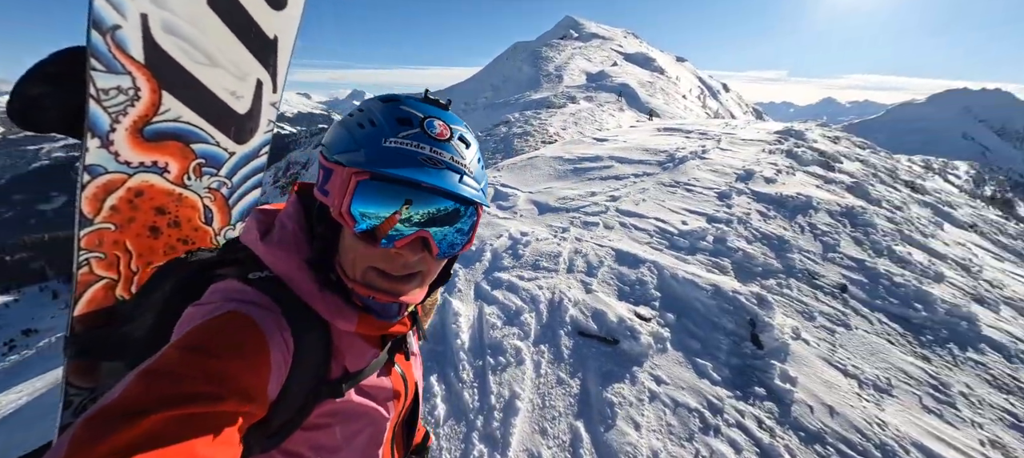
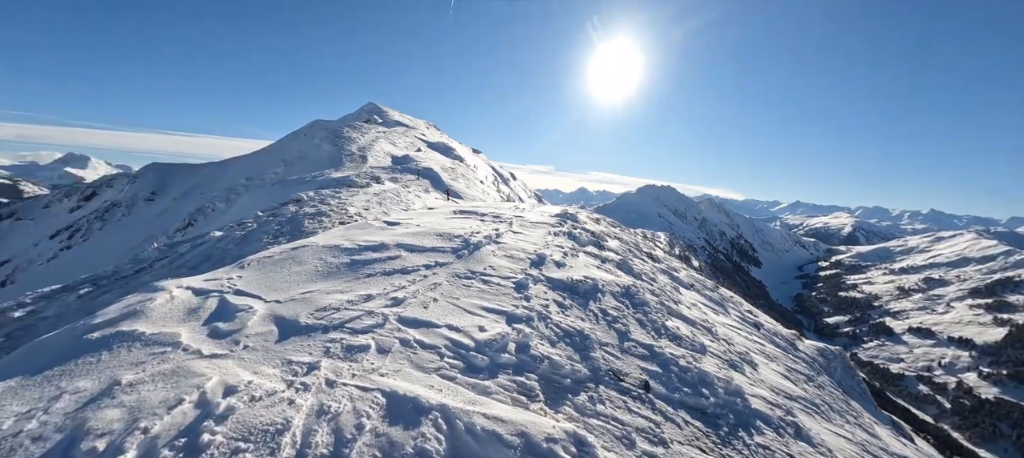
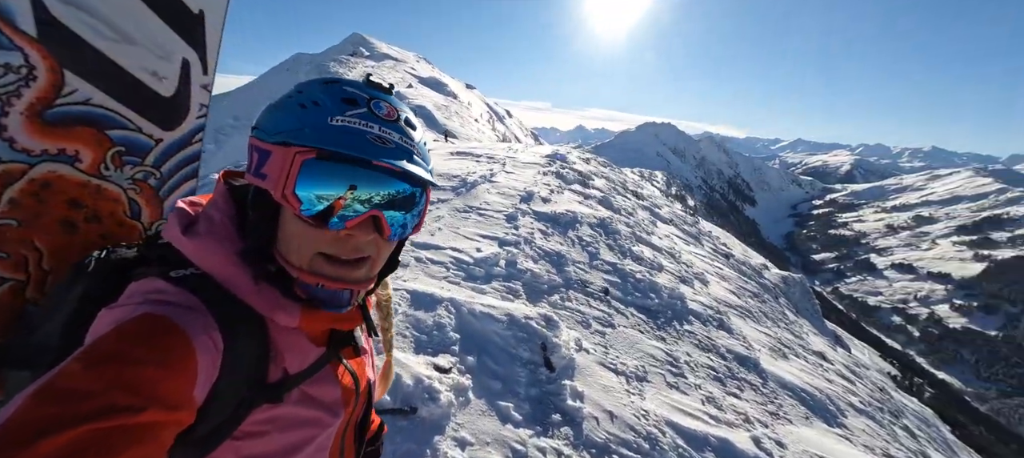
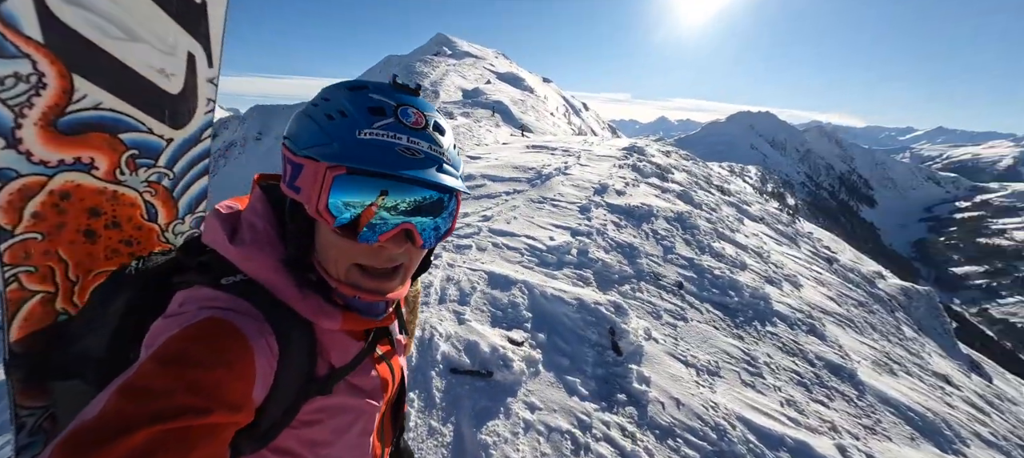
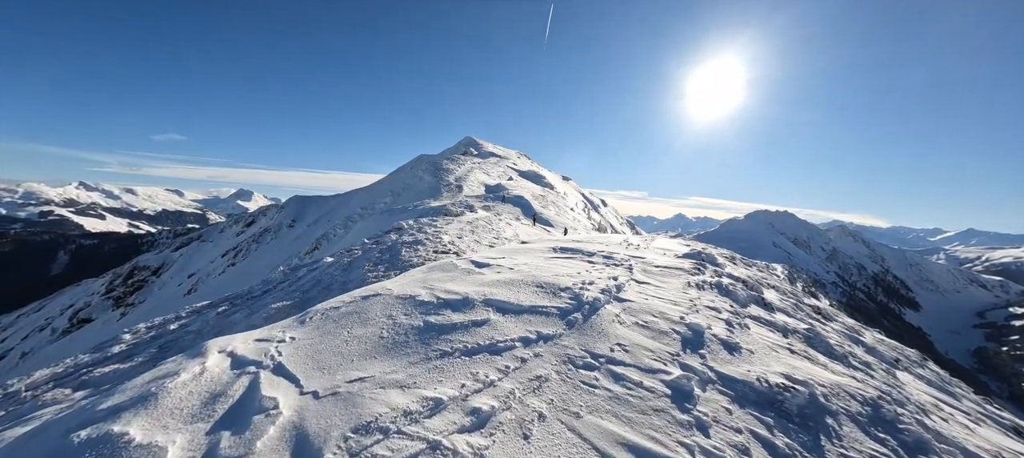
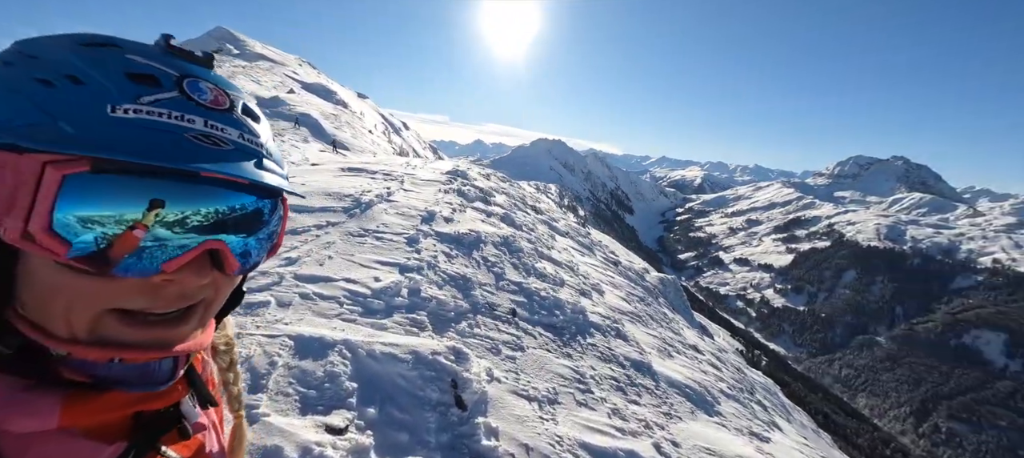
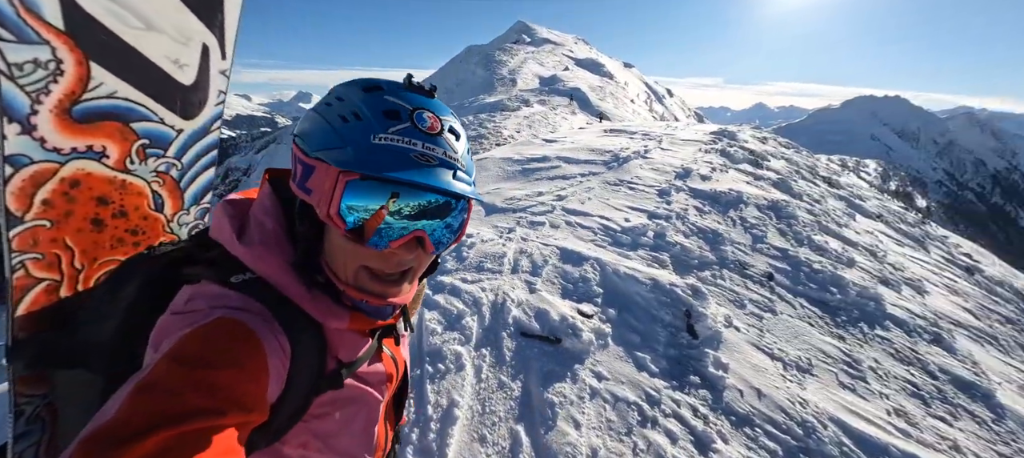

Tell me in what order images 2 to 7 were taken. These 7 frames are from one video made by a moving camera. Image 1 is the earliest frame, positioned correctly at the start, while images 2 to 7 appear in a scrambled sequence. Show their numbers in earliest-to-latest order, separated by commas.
7, 4, 3, 6, 2, 5
